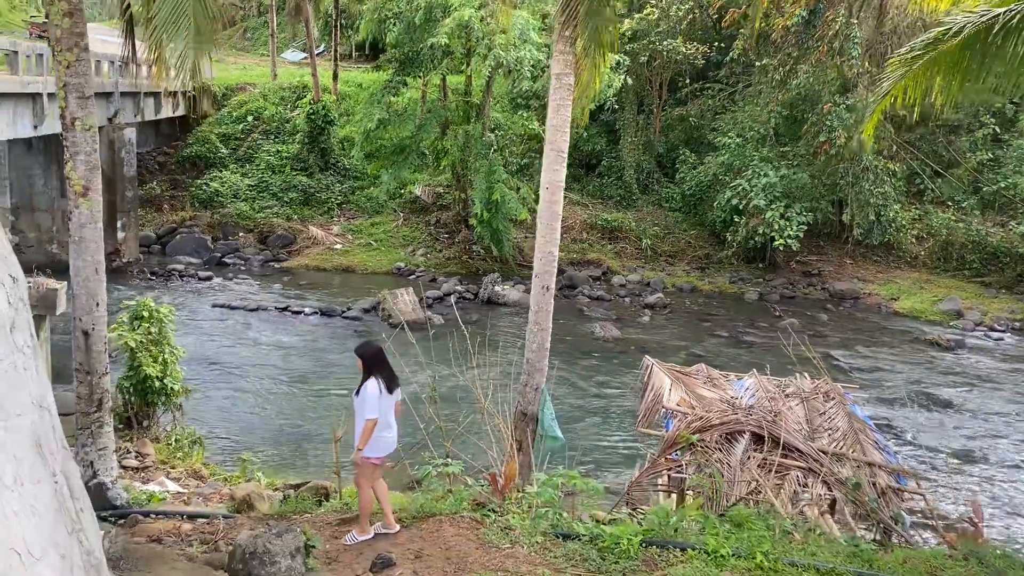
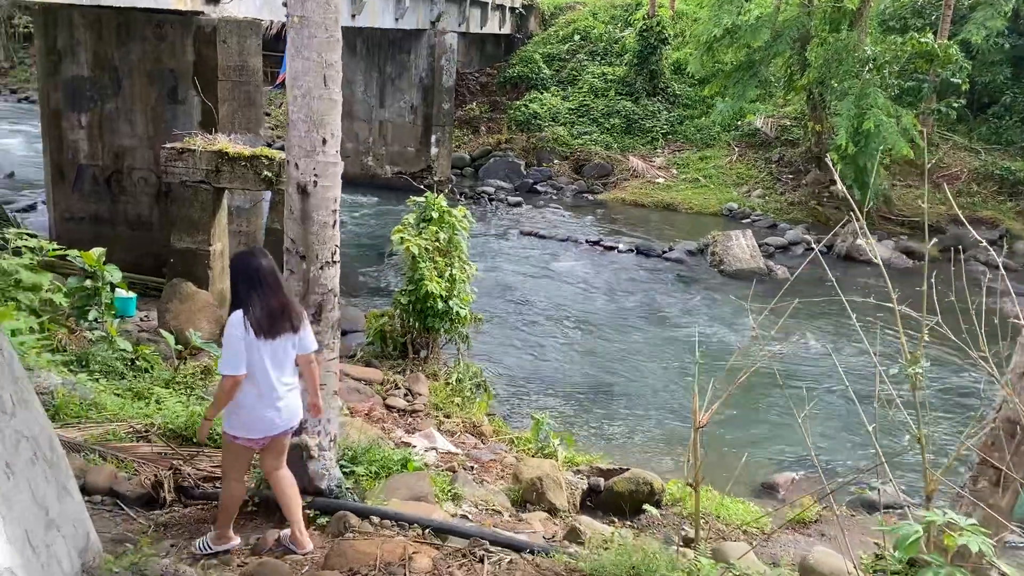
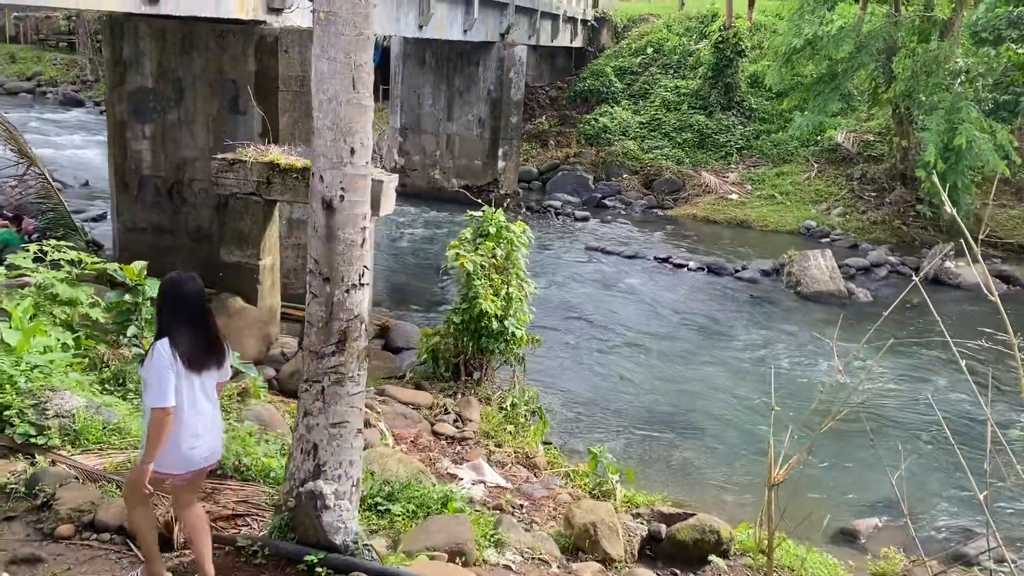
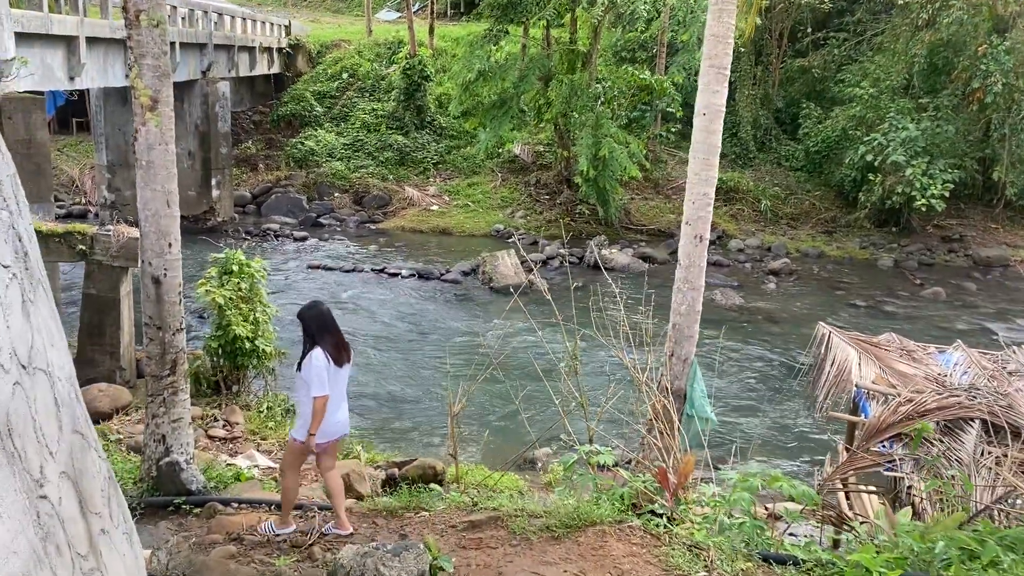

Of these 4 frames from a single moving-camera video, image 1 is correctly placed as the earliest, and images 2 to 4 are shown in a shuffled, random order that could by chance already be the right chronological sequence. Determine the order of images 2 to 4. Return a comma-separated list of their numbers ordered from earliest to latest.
4, 2, 3
